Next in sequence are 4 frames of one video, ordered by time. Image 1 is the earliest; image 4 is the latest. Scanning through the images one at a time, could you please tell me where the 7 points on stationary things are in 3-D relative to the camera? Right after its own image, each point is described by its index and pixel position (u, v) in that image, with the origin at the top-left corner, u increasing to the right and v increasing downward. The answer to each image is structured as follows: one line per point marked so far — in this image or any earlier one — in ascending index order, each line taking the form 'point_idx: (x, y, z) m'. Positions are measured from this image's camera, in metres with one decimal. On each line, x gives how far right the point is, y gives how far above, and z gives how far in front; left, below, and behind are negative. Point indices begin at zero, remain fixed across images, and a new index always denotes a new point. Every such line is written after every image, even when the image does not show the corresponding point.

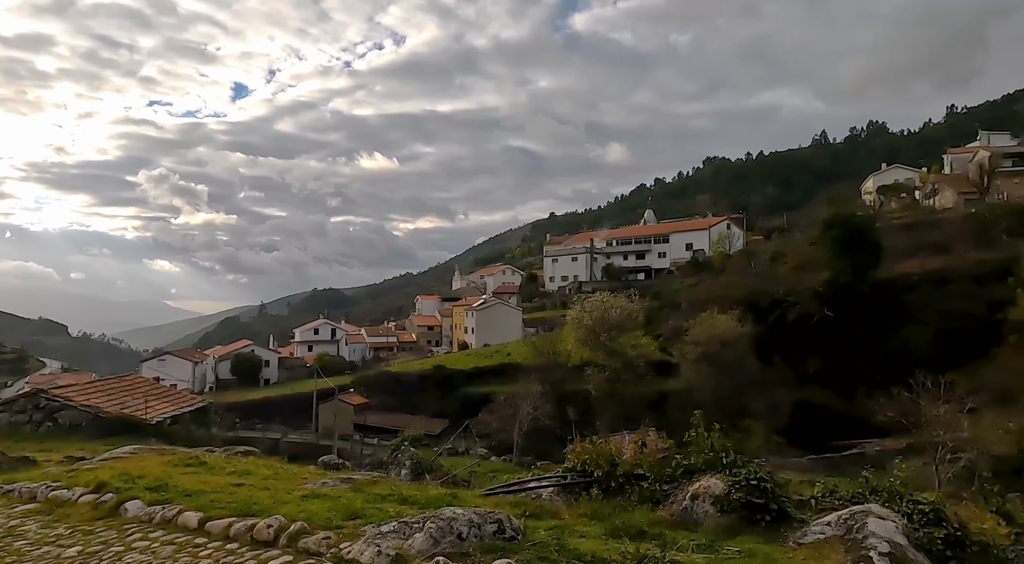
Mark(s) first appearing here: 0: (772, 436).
0: (+7.9, -4.6, +19.9) m
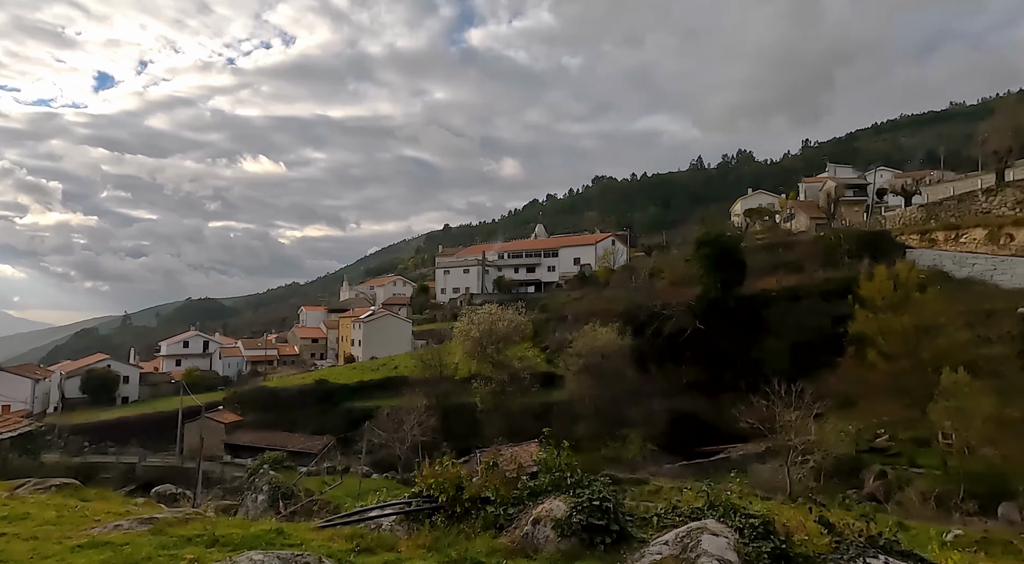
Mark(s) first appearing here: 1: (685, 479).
0: (+4.3, -5.1, +20.6) m
1: (+4.7, -5.4, +17.8) m
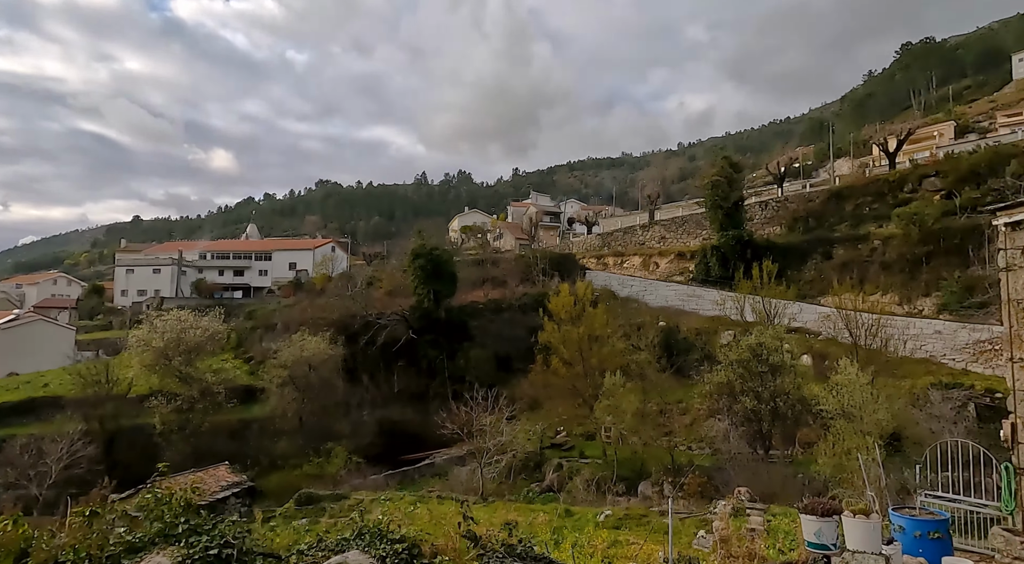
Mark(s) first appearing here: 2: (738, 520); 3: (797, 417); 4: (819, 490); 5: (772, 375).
0: (-4.9, -5.4, +20.1) m
1: (-3.4, -5.6, +17.7) m
2: (+4.4, -4.5, +12.6) m
3: (+7.2, -3.4, +16.6) m
4: (+6.8, -4.5, +14.6) m
5: (+6.7, -2.4, +16.9) m
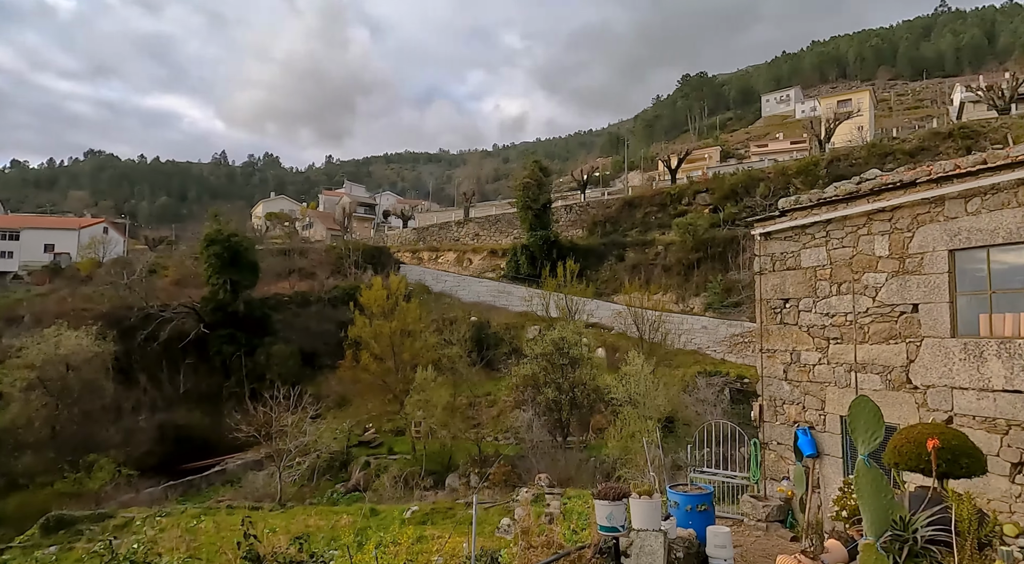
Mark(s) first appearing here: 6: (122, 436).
0: (-10.4, -5.0, +17.5) m
1: (-8.4, -5.3, +15.7) m
2: (+0.5, -4.5, +12.9) m
3: (+2.2, -3.4, +17.5) m
4: (+2.3, -4.5, +15.5) m
5: (+1.7, -2.4, +17.7) m
6: (-11.2, -4.4, +18.8) m
